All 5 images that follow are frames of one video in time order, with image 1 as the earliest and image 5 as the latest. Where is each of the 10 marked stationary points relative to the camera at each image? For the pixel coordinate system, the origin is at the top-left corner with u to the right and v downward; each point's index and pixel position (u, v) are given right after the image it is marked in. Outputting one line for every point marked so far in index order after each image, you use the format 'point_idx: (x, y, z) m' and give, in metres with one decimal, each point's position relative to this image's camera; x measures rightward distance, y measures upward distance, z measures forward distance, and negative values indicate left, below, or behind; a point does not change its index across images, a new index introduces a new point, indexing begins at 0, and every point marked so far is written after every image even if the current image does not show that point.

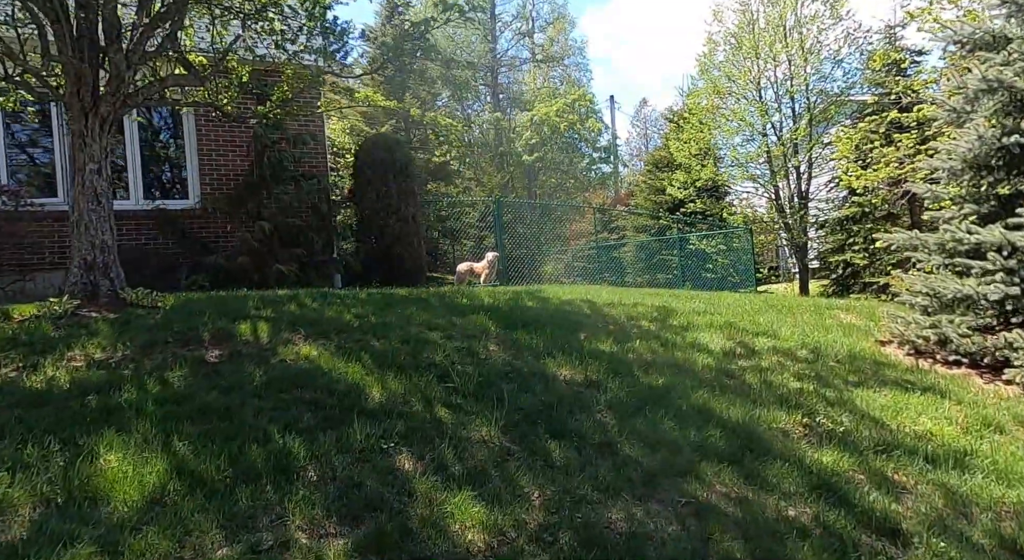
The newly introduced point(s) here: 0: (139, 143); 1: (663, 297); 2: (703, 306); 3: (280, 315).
0: (-5.0, +1.8, +8.5) m
1: (+1.6, -0.2, +6.8) m
2: (+1.9, -0.3, +6.4) m
3: (-1.5, -0.2, +4.1) m
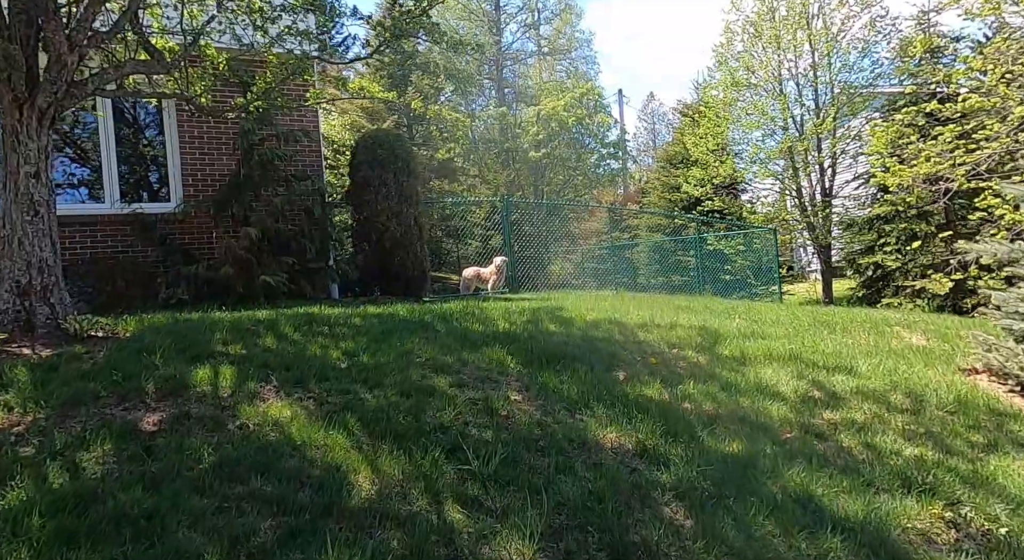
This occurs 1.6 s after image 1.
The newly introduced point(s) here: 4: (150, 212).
0: (-4.9, +1.7, +7.7) m
1: (+1.7, -0.3, +6.0) m
2: (+2.1, -0.4, +5.6) m
3: (-1.4, -0.4, +3.3) m
4: (-4.4, +0.8, +7.6) m
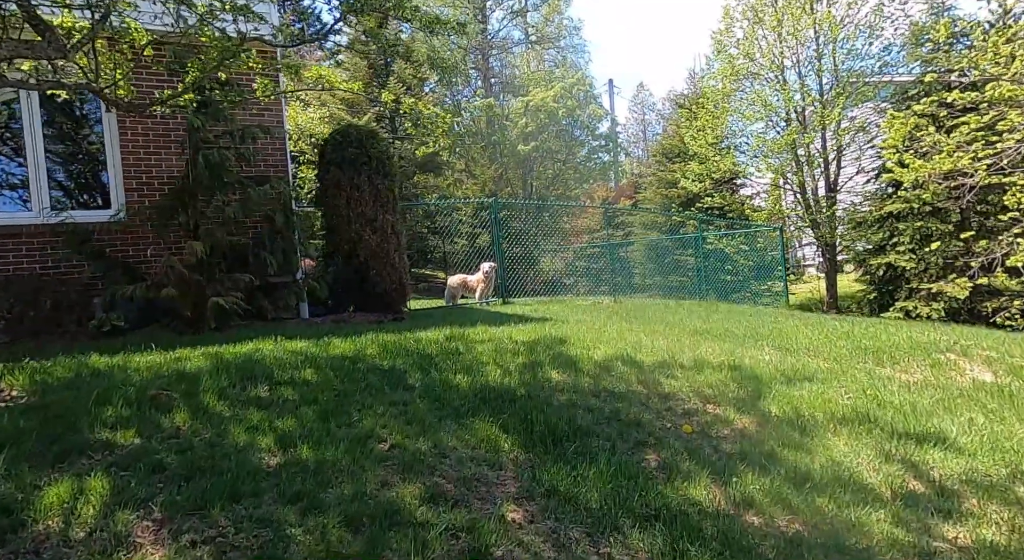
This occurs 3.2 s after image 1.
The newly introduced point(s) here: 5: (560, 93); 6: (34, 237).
0: (-5.0, +1.5, +6.7) m
1: (+1.7, -0.5, +5.1) m
2: (+2.0, -0.6, +4.7) m
3: (-1.4, -0.6, +2.4) m
4: (-4.5, +0.6, +6.6) m
5: (+1.5, +5.9, +19.6) m
6: (-4.9, +0.4, +6.4) m
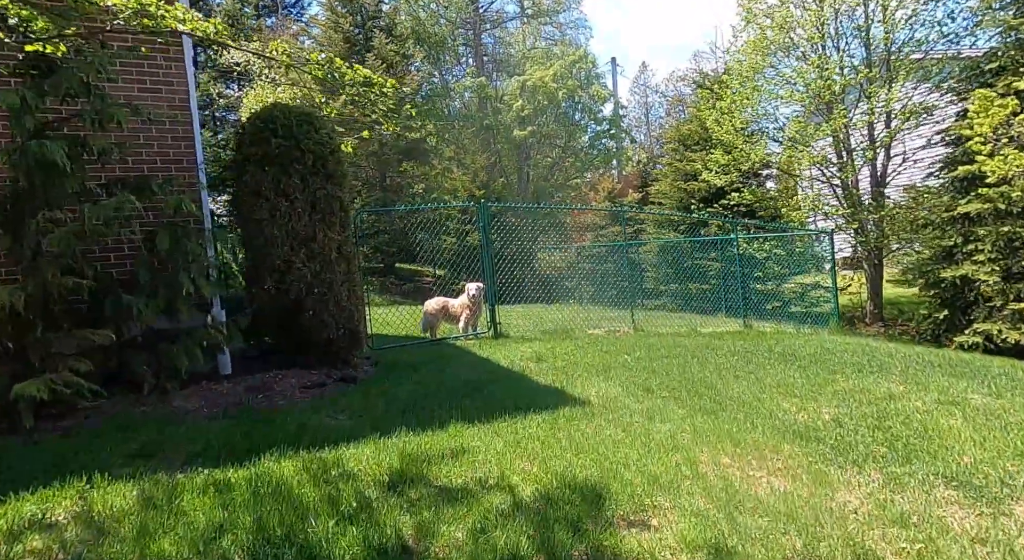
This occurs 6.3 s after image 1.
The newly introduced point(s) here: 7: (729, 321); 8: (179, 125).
0: (-5.0, +1.1, +4.5) m
1: (+1.6, -0.9, +3.0) m
2: (+2.0, -1.0, +2.6) m
3: (-1.4, -1.1, +0.3) m
4: (-4.5, +0.2, +4.4) m
5: (+1.4, +5.8, +17.4) m
6: (-4.9, 0.0, +4.2) m
7: (+3.9, -0.7, +11.4) m
8: (-2.8, +1.3, +5.3) m
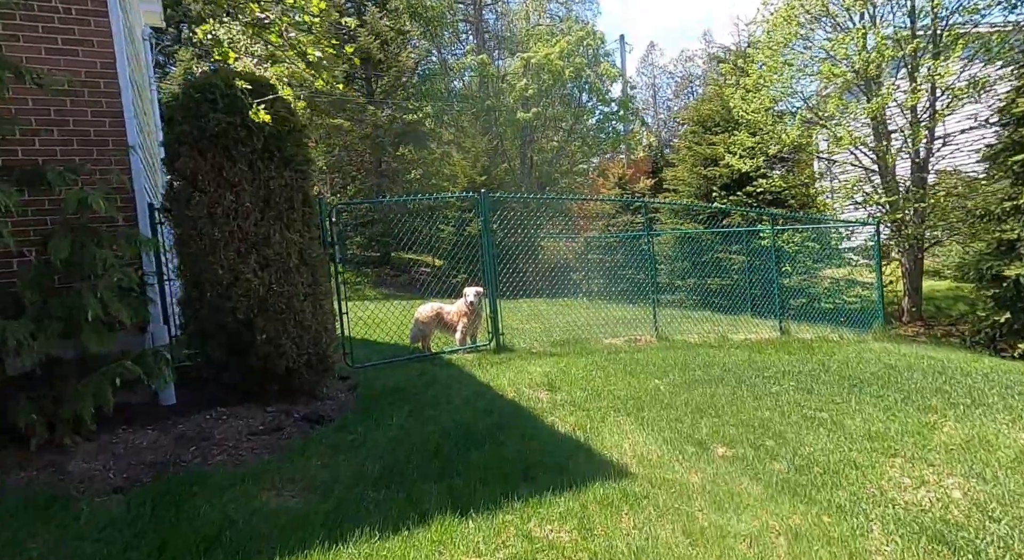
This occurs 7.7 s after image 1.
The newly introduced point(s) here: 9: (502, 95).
0: (-5.0, +1.0, +3.3) m
1: (+1.7, -1.1, +1.9) m
2: (+2.0, -1.2, +1.5) m
3: (-1.4, -1.3, -0.8) m
4: (-4.5, +0.1, +3.3) m
5: (+1.4, +6.0, +16.1) m
6: (-4.9, -0.1, +3.1) m
7: (+4.0, -0.7, +10.3) m
8: (-2.8, +1.2, +4.2) m
9: (-0.3, +4.8, +16.2) m
